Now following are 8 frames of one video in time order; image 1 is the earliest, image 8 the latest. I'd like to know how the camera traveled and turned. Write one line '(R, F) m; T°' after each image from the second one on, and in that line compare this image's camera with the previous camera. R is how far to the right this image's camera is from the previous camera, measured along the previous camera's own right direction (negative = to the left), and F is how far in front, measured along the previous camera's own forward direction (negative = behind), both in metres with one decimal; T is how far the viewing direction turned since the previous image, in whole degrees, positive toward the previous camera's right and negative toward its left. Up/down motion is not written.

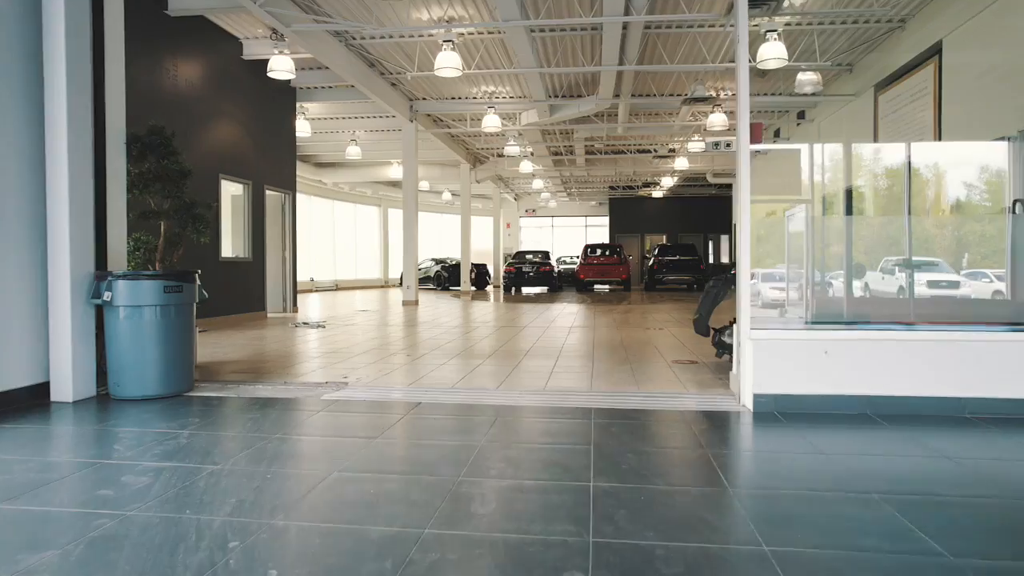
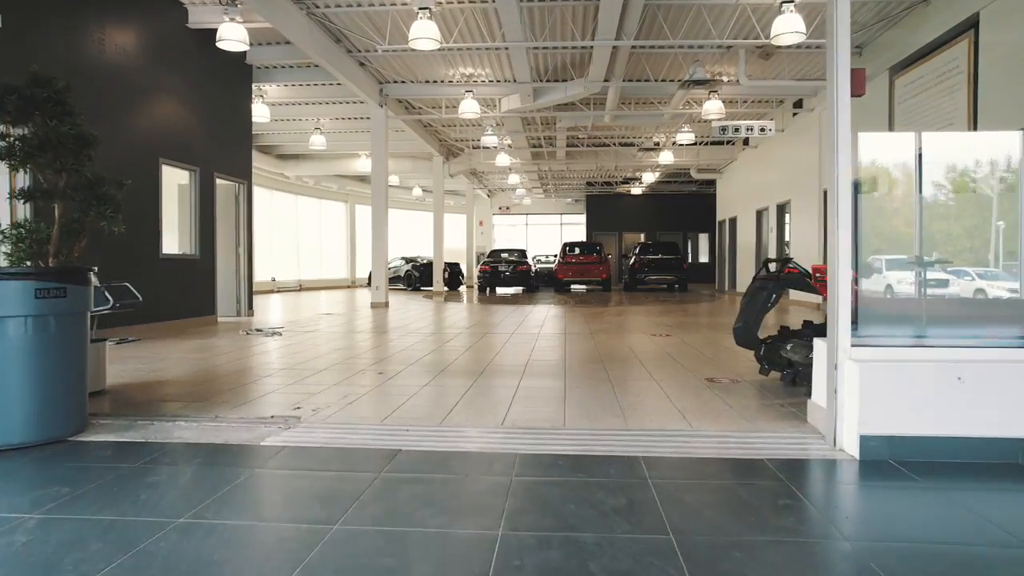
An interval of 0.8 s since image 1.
(-0.2, +1.0) m; +3°
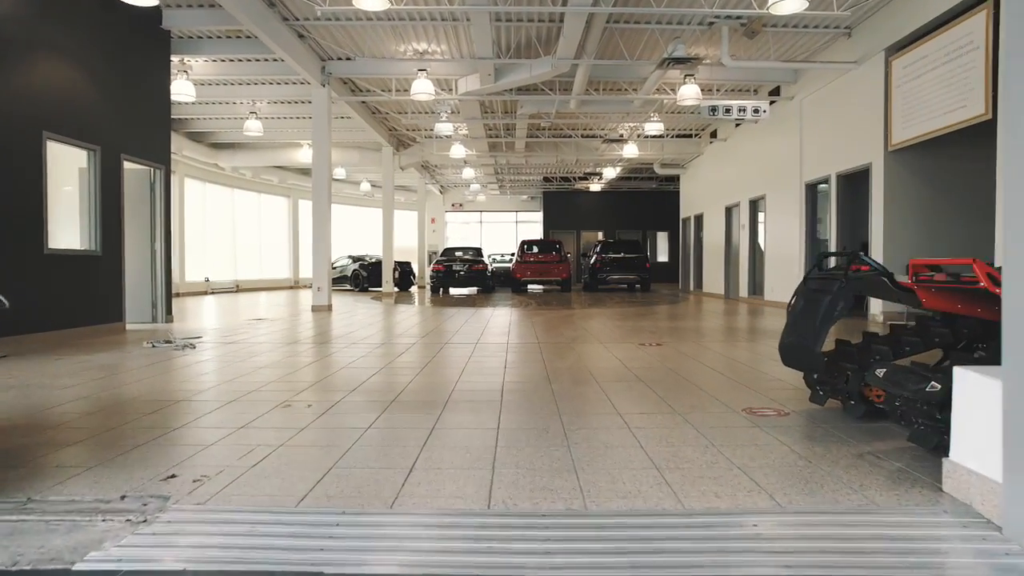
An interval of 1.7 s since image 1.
(-0.1, +1.1) m; +4°
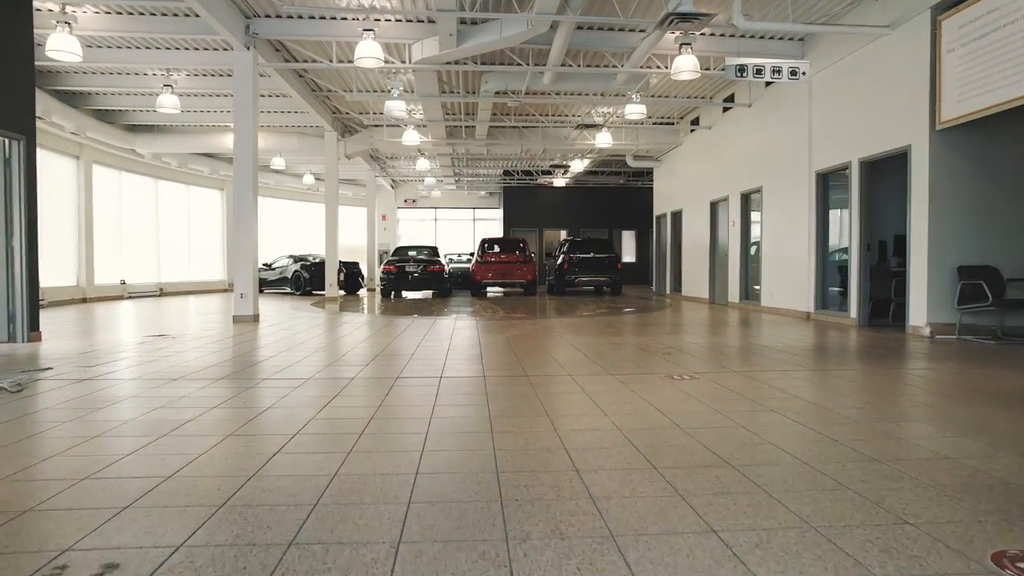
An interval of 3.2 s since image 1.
(-0.2, +1.8) m; +4°
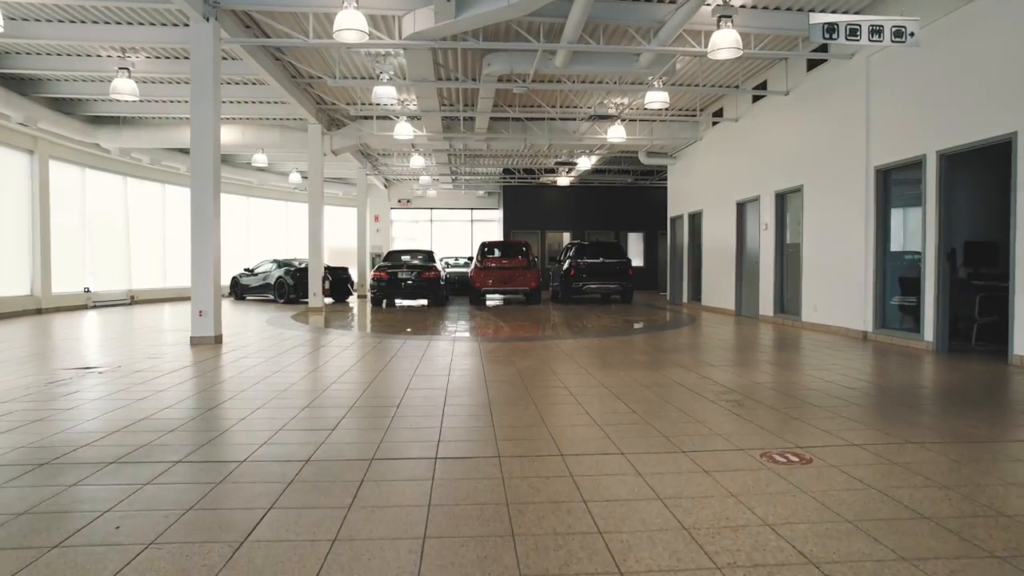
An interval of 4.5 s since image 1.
(-0.1, +1.4) m; 0°
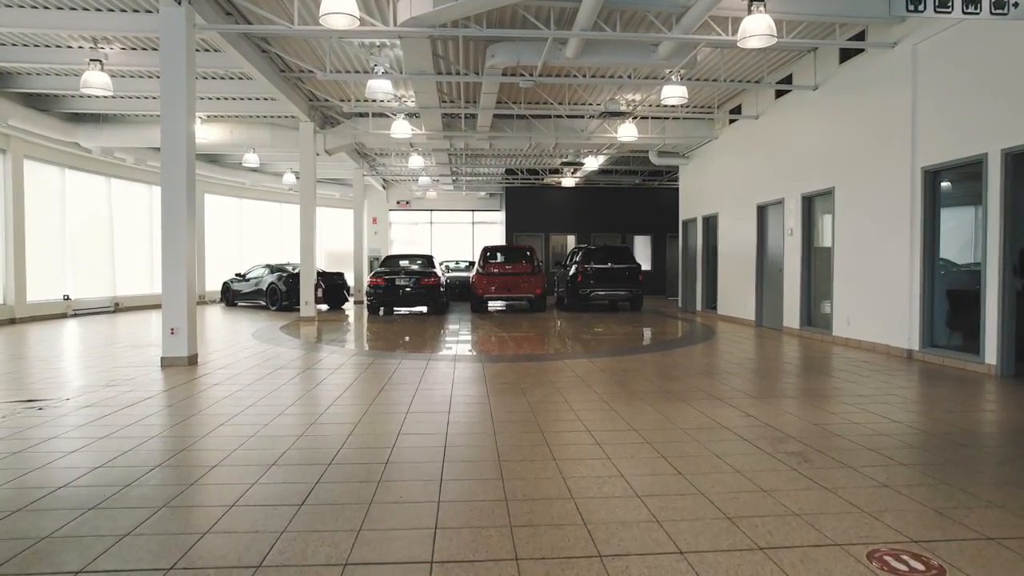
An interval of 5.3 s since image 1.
(-0.1, +0.8) m; 0°
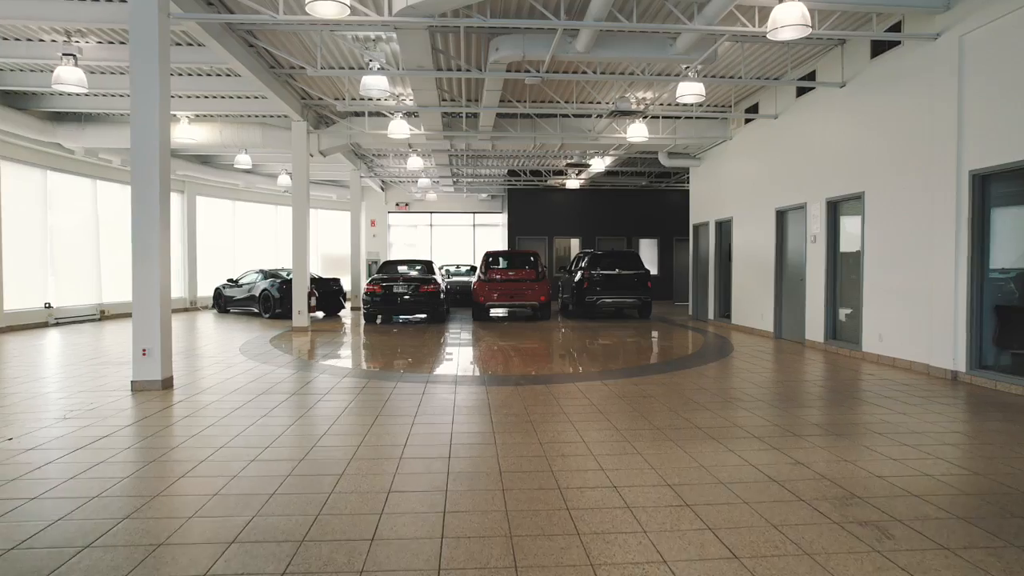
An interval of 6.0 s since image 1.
(-0.1, +0.7) m; 0°
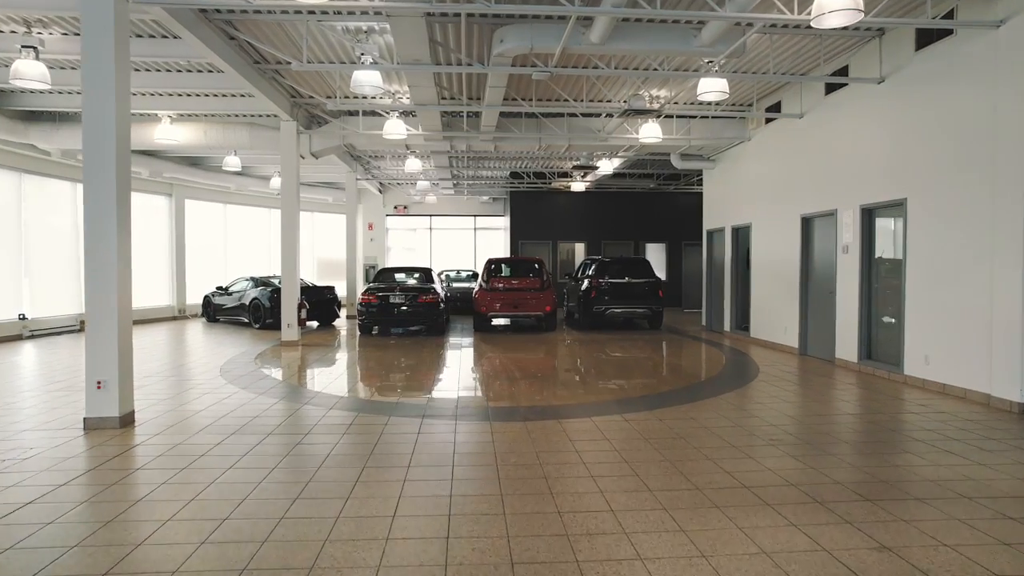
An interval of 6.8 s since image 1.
(-0.1, +0.8) m; 0°
